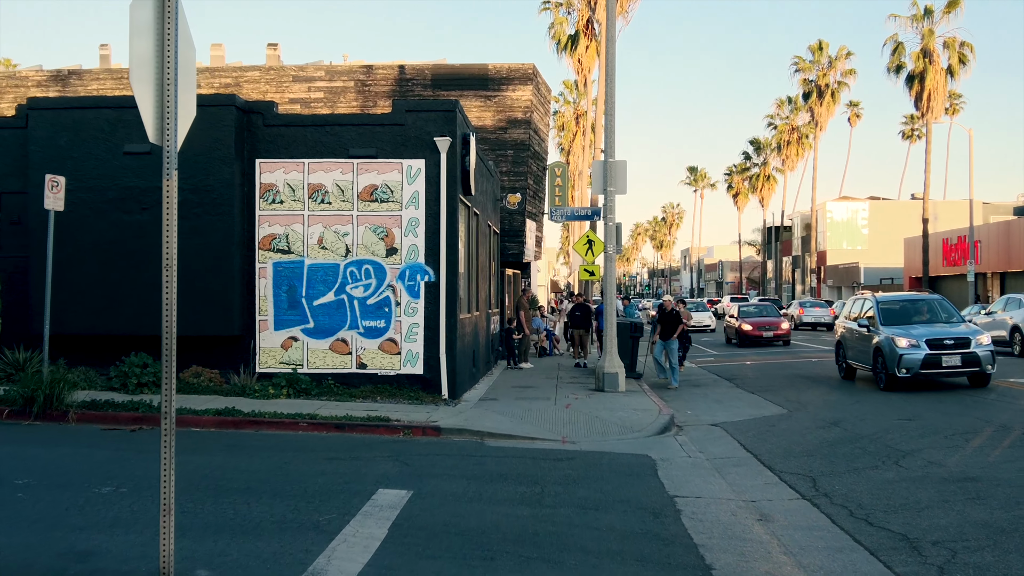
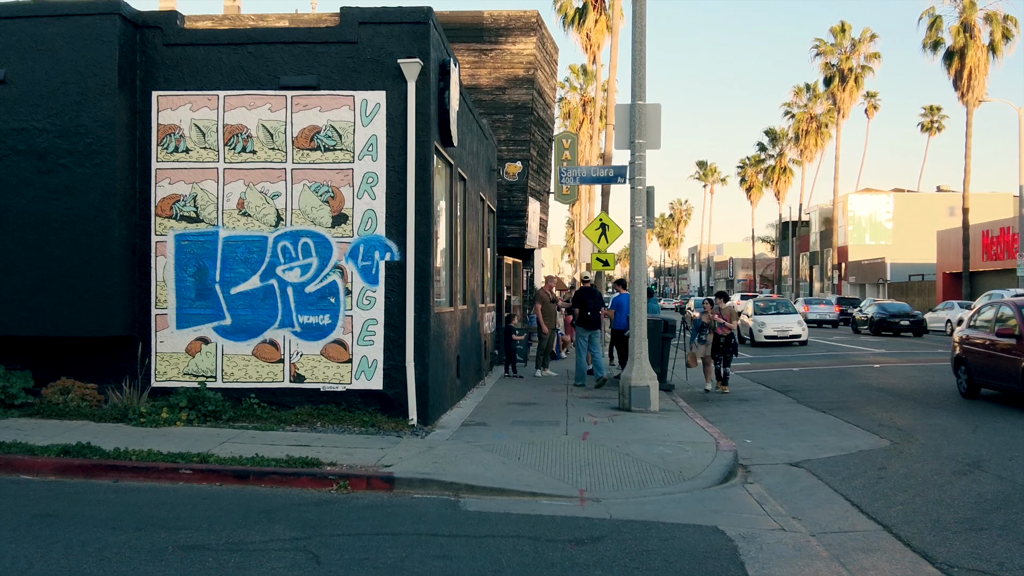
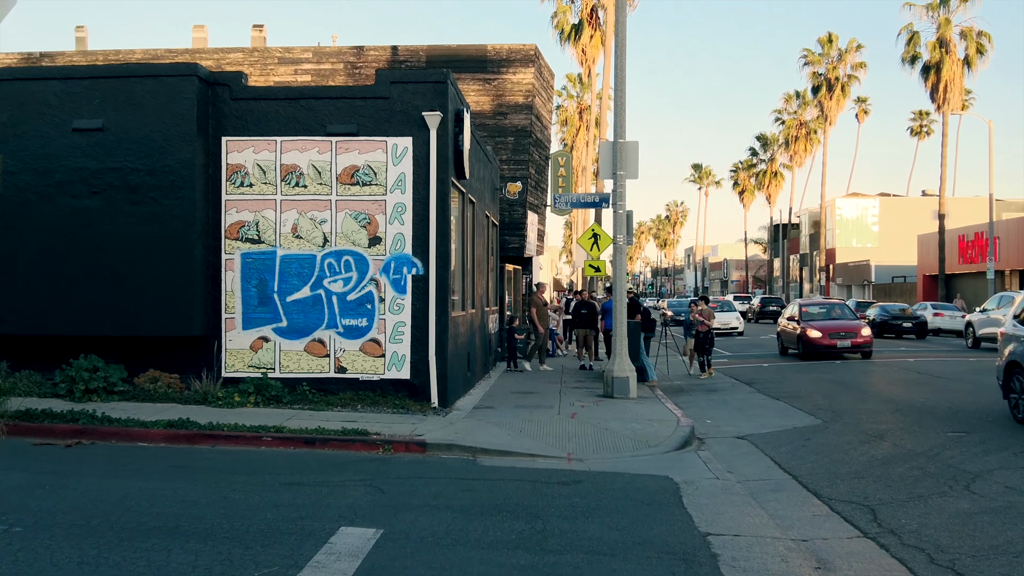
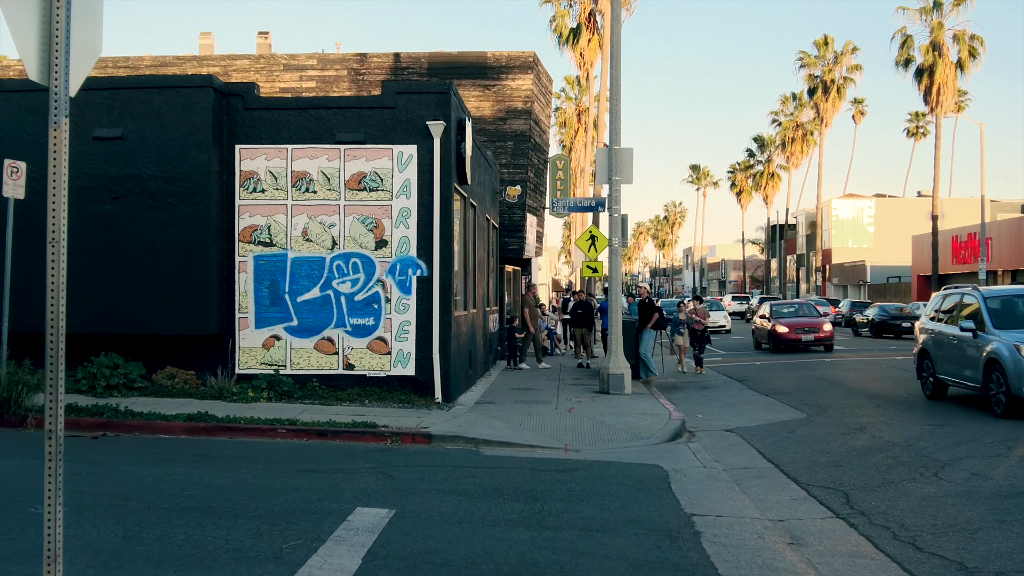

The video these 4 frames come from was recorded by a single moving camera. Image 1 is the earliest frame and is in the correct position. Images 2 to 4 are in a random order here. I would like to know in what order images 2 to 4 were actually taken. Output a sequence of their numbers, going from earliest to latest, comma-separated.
4, 3, 2
